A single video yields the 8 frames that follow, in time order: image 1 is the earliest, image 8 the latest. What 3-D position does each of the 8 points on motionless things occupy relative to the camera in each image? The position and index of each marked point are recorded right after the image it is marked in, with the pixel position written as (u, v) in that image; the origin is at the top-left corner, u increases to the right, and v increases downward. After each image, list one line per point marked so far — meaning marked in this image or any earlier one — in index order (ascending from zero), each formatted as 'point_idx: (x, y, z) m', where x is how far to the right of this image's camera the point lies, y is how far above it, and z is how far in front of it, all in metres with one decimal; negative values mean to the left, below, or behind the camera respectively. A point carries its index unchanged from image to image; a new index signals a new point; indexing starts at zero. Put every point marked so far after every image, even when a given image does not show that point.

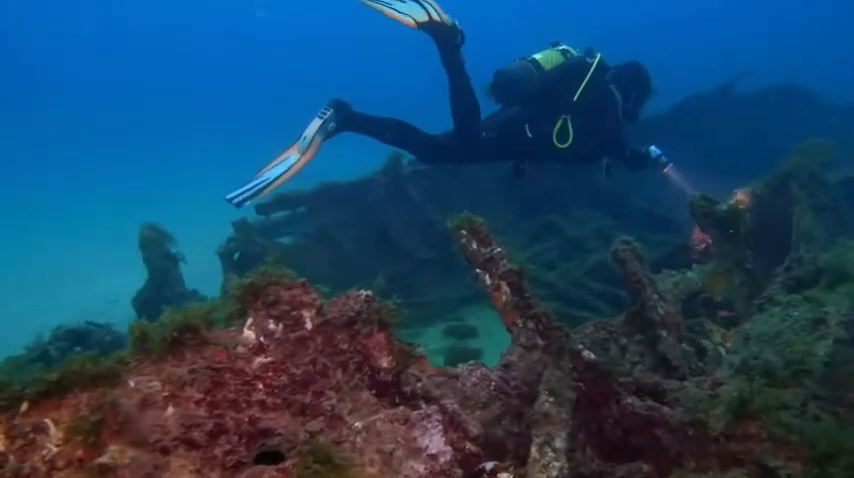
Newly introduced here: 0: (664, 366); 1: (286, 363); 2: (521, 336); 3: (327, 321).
0: (+1.8, -0.9, +4.9) m
1: (-0.6, -0.6, +3.1) m
2: (+0.6, -0.6, +4.3) m
3: (-0.5, -0.4, +3.3) m
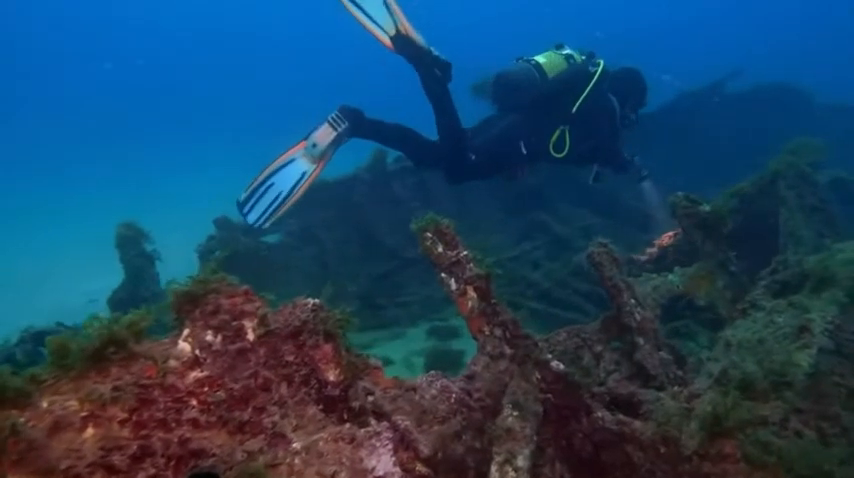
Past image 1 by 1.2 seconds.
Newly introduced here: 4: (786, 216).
0: (+1.5, -1.0, +4.7) m
1: (-0.9, -0.6, +2.9) m
2: (+0.4, -0.7, +4.1) m
3: (-0.7, -0.4, +3.1) m
4: (+3.7, +0.2, +6.9) m
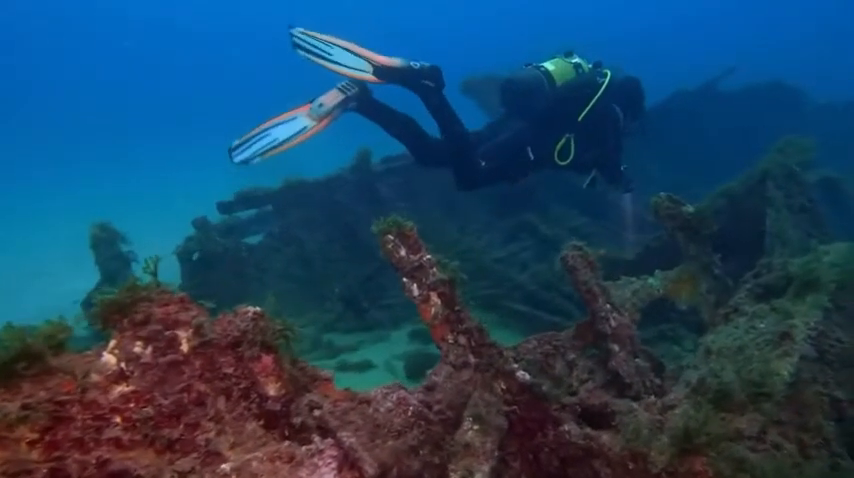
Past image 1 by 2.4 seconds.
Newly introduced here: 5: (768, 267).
0: (+1.3, -1.0, +4.5) m
1: (-1.1, -0.6, +2.7) m
2: (+0.1, -0.7, +3.9) m
3: (-1.0, -0.5, +2.9) m
4: (+3.5, +0.2, +6.7) m
5: (+2.9, -0.2, +5.6) m
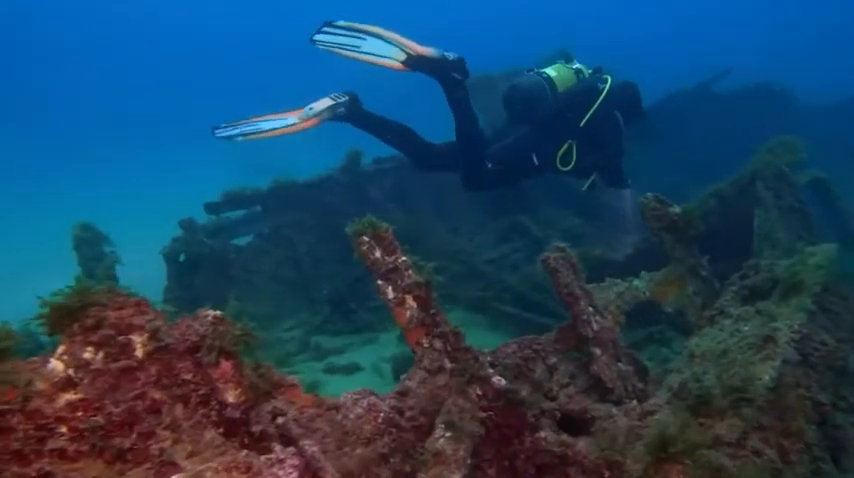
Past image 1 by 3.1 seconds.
0: (+1.1, -1.0, +4.4) m
1: (-1.3, -0.6, +2.6) m
2: (0.0, -0.7, +3.8) m
3: (-1.1, -0.5, +2.8) m
4: (+3.3, +0.2, +6.6) m
5: (+2.7, -0.3, +5.5) m
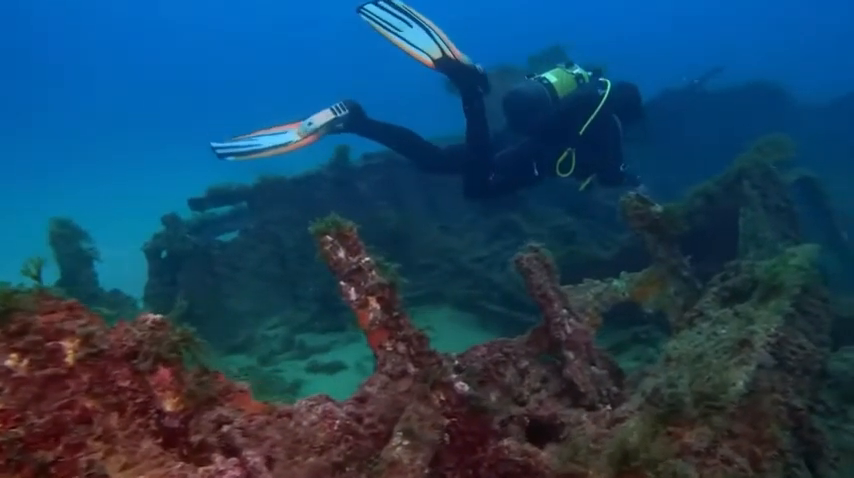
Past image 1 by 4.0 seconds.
0: (+0.9, -1.0, +4.2) m
1: (-1.5, -0.6, +2.4) m
2: (-0.2, -0.7, +3.7) m
3: (-1.3, -0.5, +2.7) m
4: (+3.1, +0.2, +6.5) m
5: (+2.5, -0.2, +5.4) m
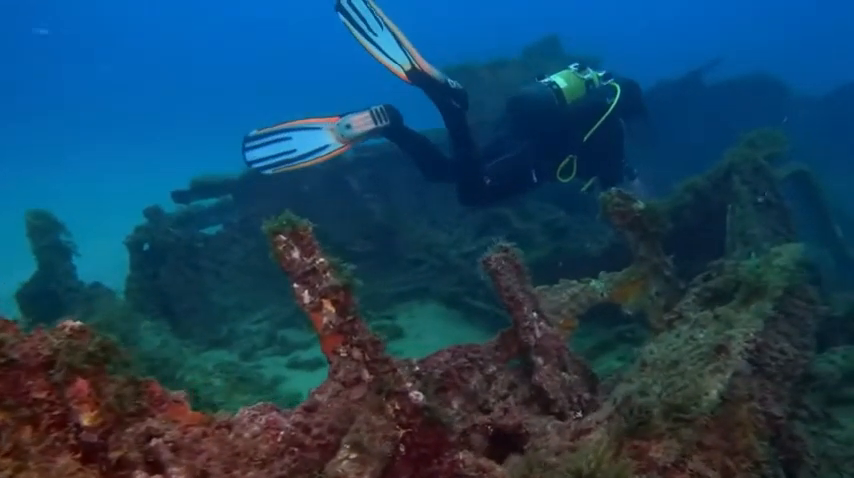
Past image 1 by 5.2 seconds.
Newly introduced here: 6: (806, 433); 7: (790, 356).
0: (+0.7, -1.0, +4.1) m
1: (-1.7, -0.6, +2.3) m
2: (-0.5, -0.7, +3.5) m
3: (-1.6, -0.5, +2.5) m
4: (+2.9, +0.2, +6.2) m
5: (+2.3, -0.2, +5.2) m
6: (+2.6, -1.4, +4.5) m
7: (+2.3, -0.8, +4.2) m
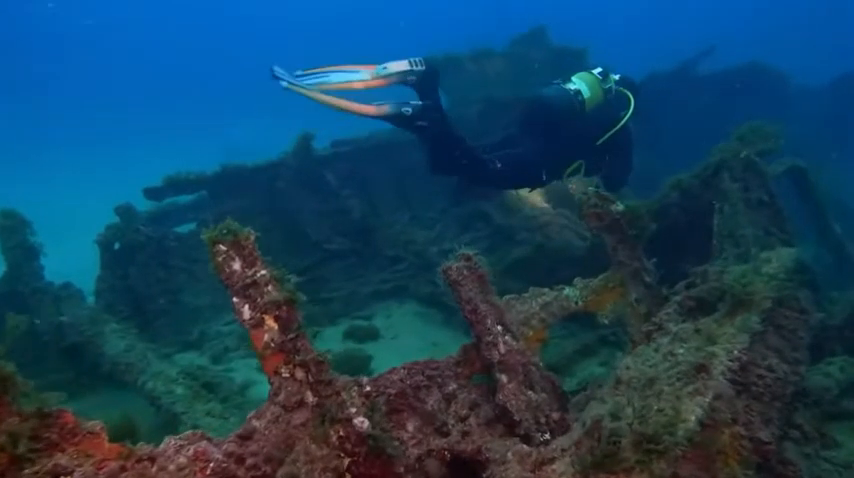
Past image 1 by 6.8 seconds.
0: (+0.4, -1.0, +3.8) m
1: (-2.0, -0.7, +2.0) m
2: (-0.7, -0.7, +3.2) m
3: (-1.8, -0.5, +2.2) m
4: (+2.7, +0.2, +6.0) m
5: (+2.1, -0.3, +4.9) m
6: (+2.4, -1.4, +4.3) m
7: (+2.1, -0.8, +3.9) m
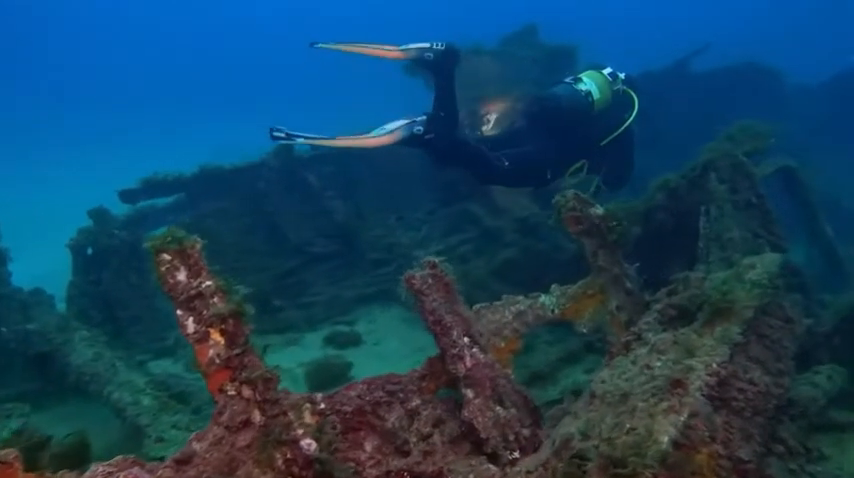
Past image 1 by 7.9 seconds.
0: (+0.2, -1.1, +3.6) m
1: (-2.2, -0.8, +1.8) m
2: (-0.9, -0.8, +3.0) m
3: (-2.0, -0.6, +2.0) m
4: (+2.4, +0.2, +5.8) m
5: (+1.8, -0.3, +4.7) m
6: (+2.2, -1.4, +4.1) m
7: (+1.9, -0.8, +3.7) m
